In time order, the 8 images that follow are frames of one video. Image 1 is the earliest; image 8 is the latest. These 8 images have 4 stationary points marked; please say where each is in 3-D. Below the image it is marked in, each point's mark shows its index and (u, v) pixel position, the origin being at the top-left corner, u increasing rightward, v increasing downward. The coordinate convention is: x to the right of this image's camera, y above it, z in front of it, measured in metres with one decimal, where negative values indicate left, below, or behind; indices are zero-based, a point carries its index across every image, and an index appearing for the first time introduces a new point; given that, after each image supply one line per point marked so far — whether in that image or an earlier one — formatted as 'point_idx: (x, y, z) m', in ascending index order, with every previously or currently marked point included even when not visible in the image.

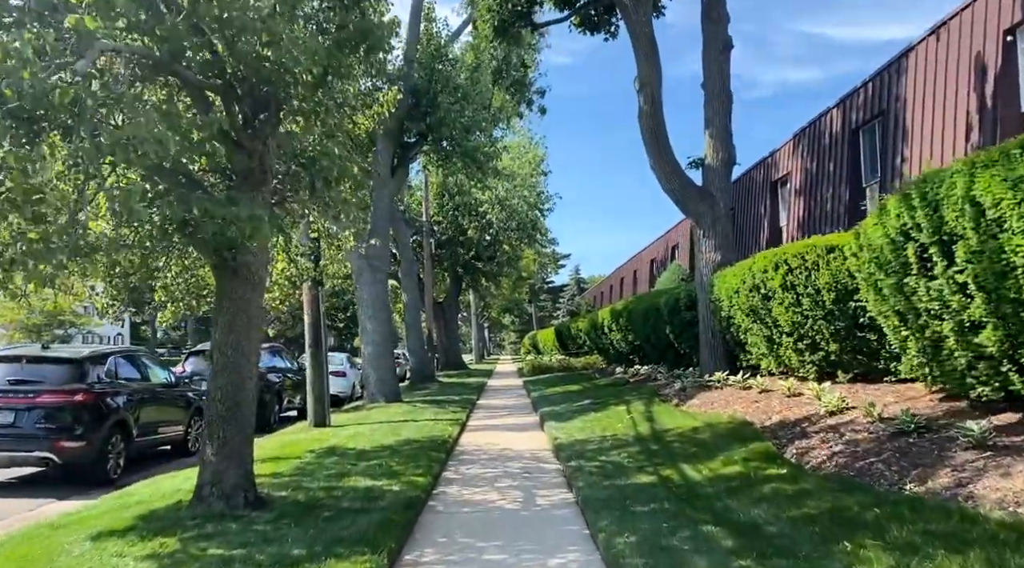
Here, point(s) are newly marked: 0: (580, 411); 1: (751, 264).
0: (+1.1, -2.1, +12.4) m
1: (+3.1, +0.3, +9.9) m
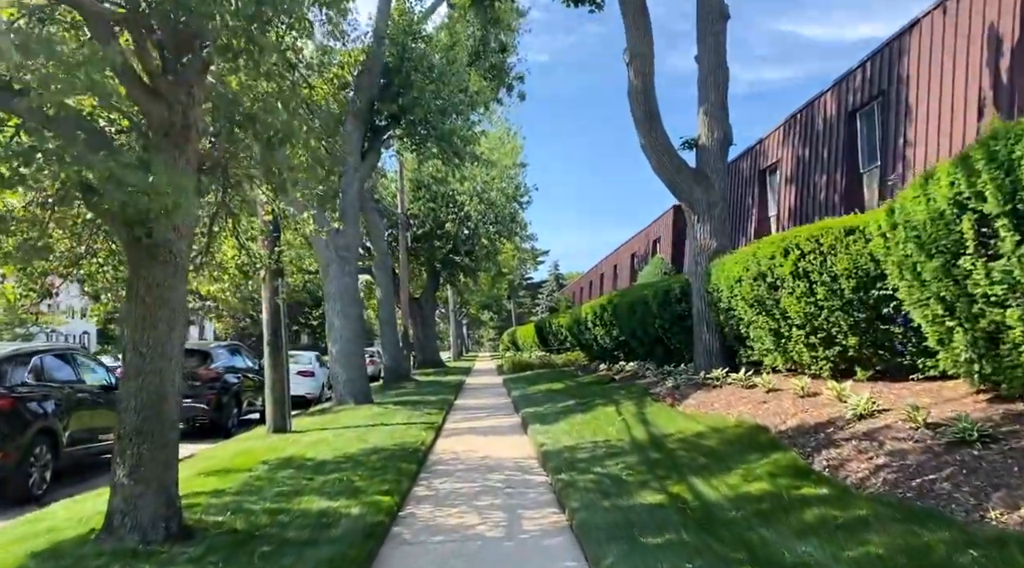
0: (+0.8, -2.0, +11.4) m
1: (+2.9, +0.4, +8.9) m
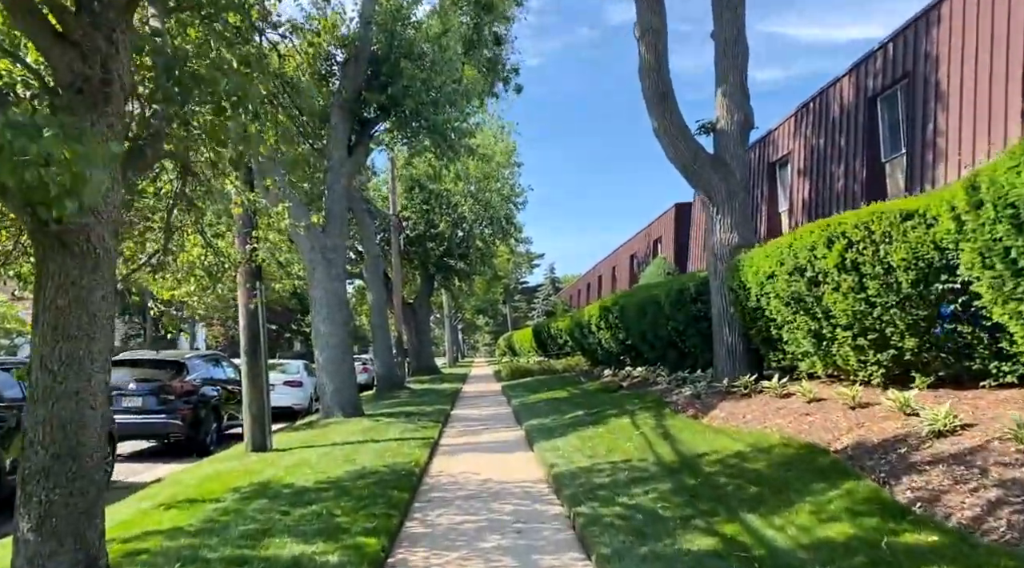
0: (+0.9, -2.0, +10.3) m
1: (+2.9, +0.5, +7.9) m
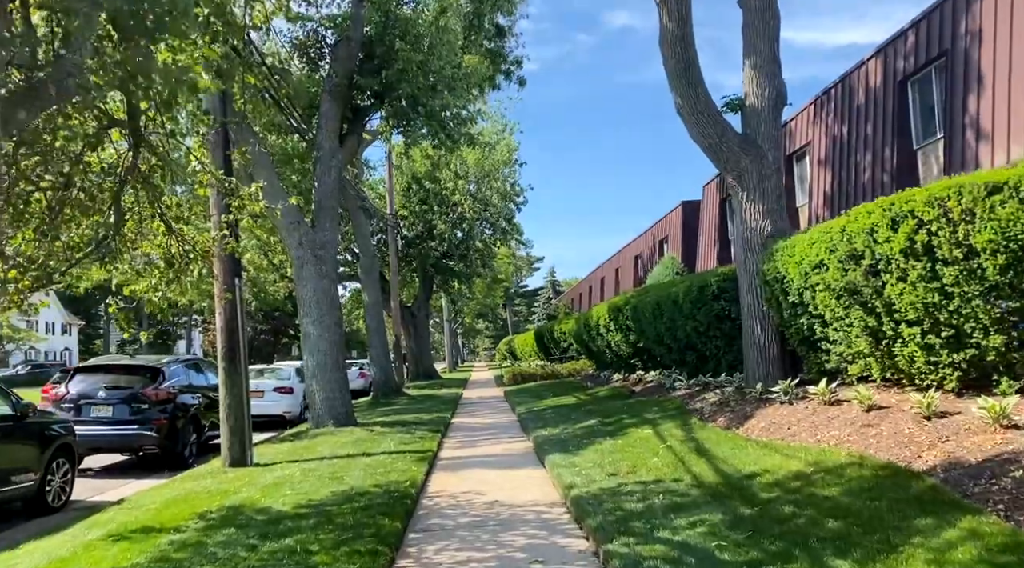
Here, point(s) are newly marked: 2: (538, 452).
0: (+1.0, -1.9, +9.3) m
1: (+3.0, +0.6, +6.8) m
2: (+0.3, -2.1, +9.2) m
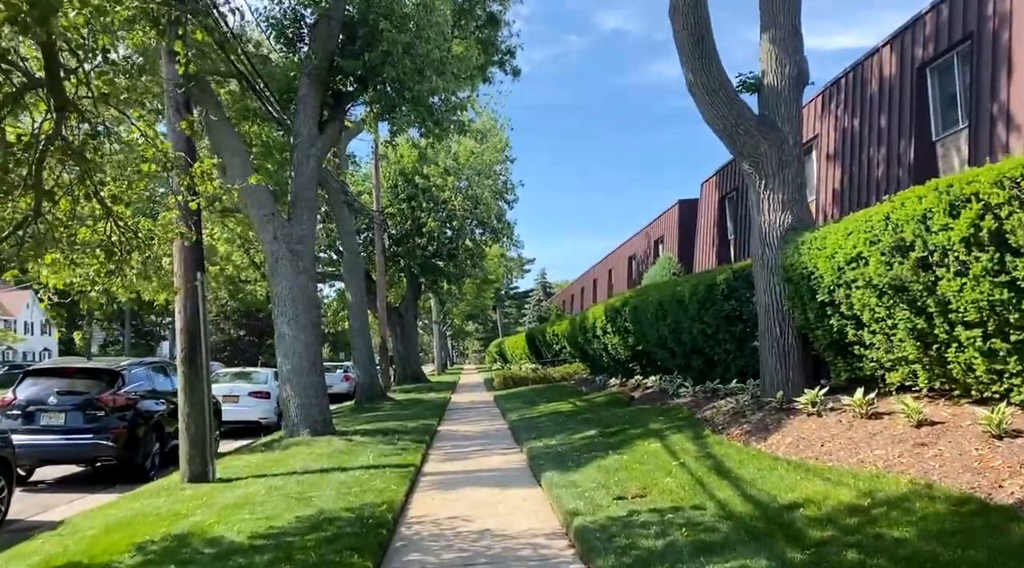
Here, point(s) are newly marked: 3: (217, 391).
0: (+0.9, -1.9, +8.4) m
1: (+3.0, +0.6, +6.0) m
2: (+0.2, -2.0, +8.2) m
3: (-6.3, -2.3, +16.1) m
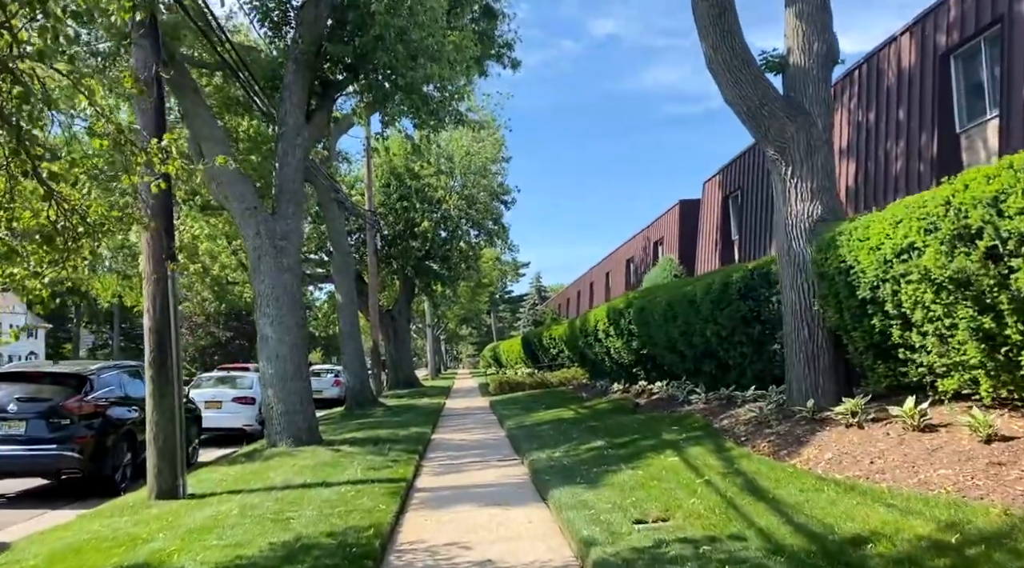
0: (+0.9, -1.8, +7.6) m
1: (+3.0, +0.6, +5.2) m
2: (+0.2, -2.0, +7.4) m
3: (-6.4, -2.3, +15.3) m
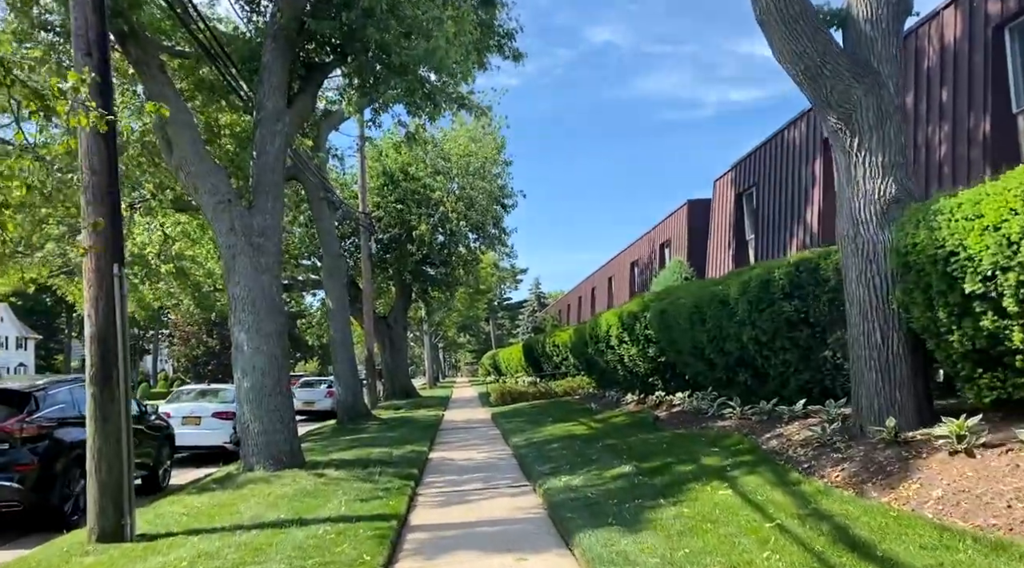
0: (+1.0, -1.8, +6.3) m
1: (+3.1, +0.7, +3.9) m
2: (+0.4, -2.0, +6.1) m
3: (-6.3, -2.4, +13.9) m
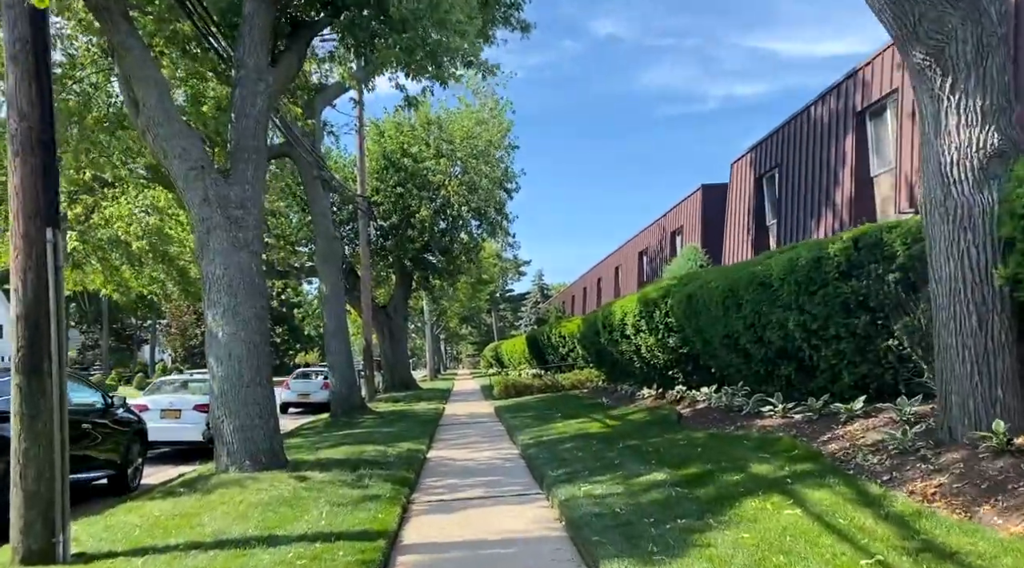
0: (+1.1, -1.6, +5.1) m
1: (+3.2, +0.9, +2.8) m
2: (+0.5, -1.7, +5.0) m
3: (-6.2, -2.1, +12.8) m
